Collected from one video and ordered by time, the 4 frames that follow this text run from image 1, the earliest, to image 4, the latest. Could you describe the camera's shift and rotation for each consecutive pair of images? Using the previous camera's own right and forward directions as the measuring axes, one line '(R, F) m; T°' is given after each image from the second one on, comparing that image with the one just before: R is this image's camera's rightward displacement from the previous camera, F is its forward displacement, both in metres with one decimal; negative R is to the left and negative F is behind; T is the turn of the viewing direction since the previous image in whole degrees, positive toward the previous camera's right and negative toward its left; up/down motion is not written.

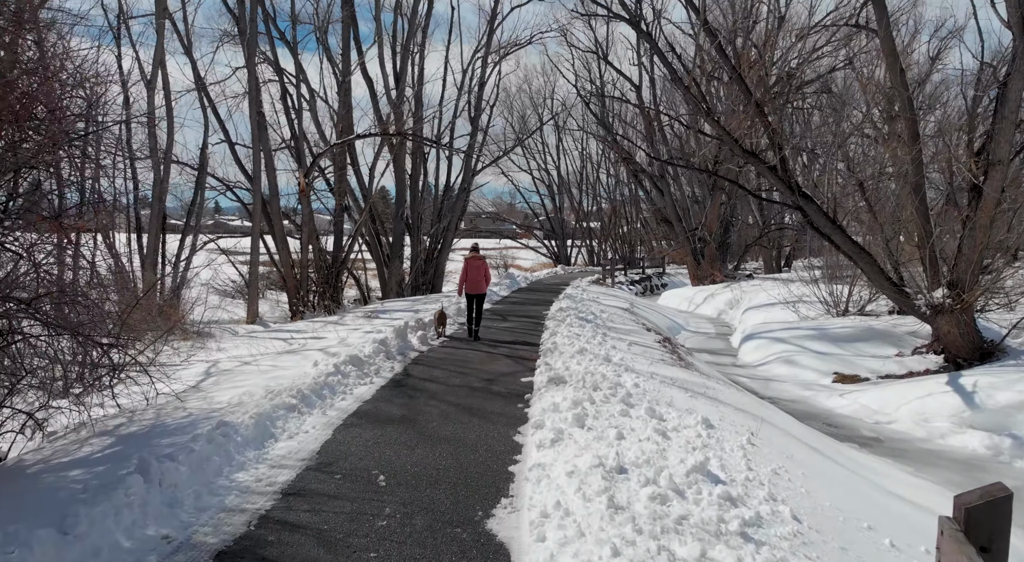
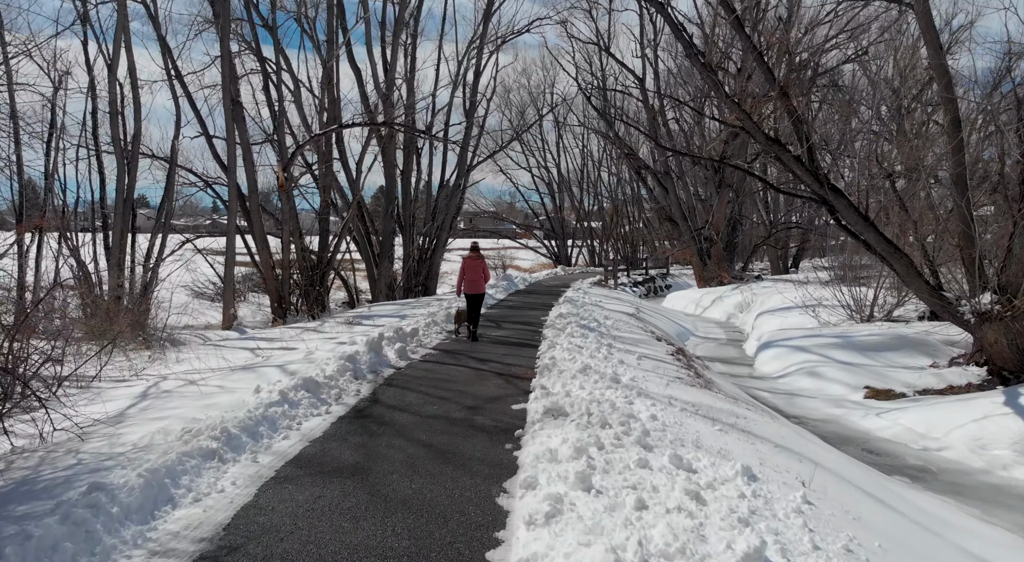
(+0.1, +1.2) m; 0°
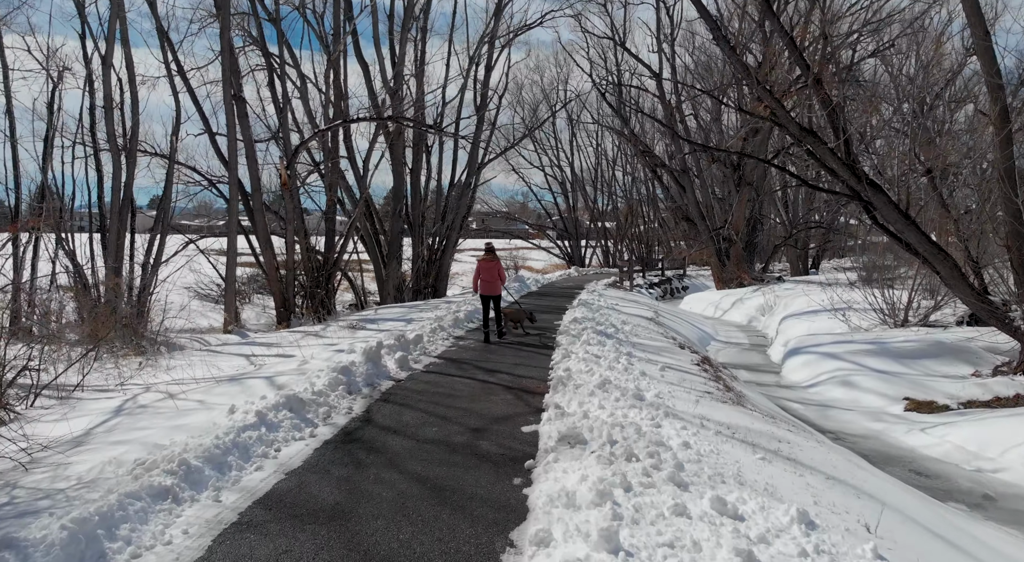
(0.0, +0.7) m; -1°
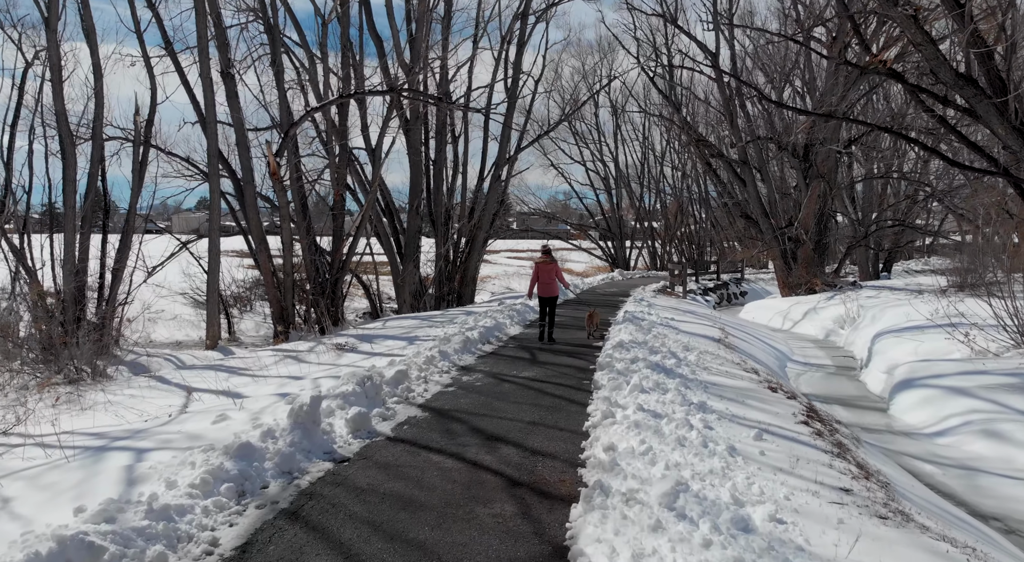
(+0.2, +2.5) m; -4°
